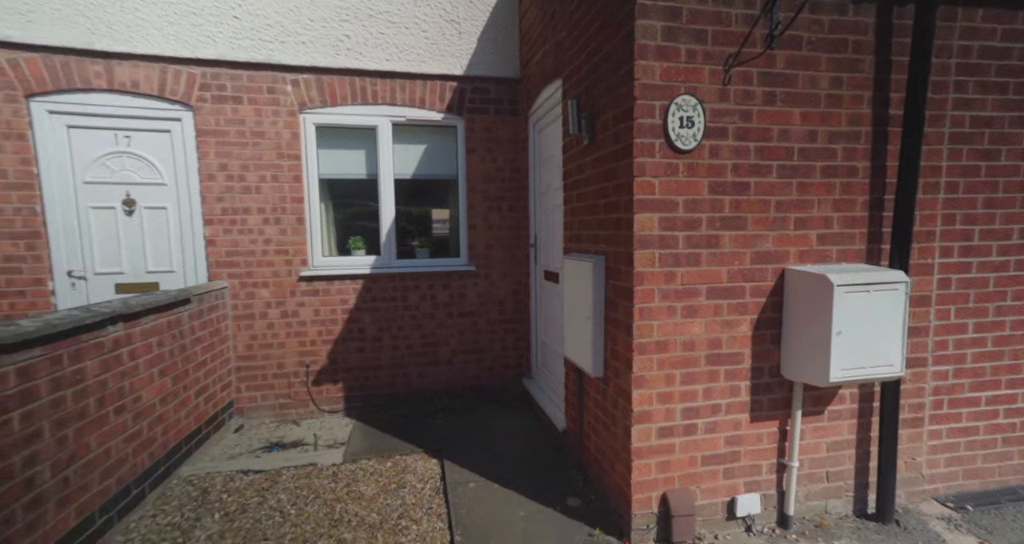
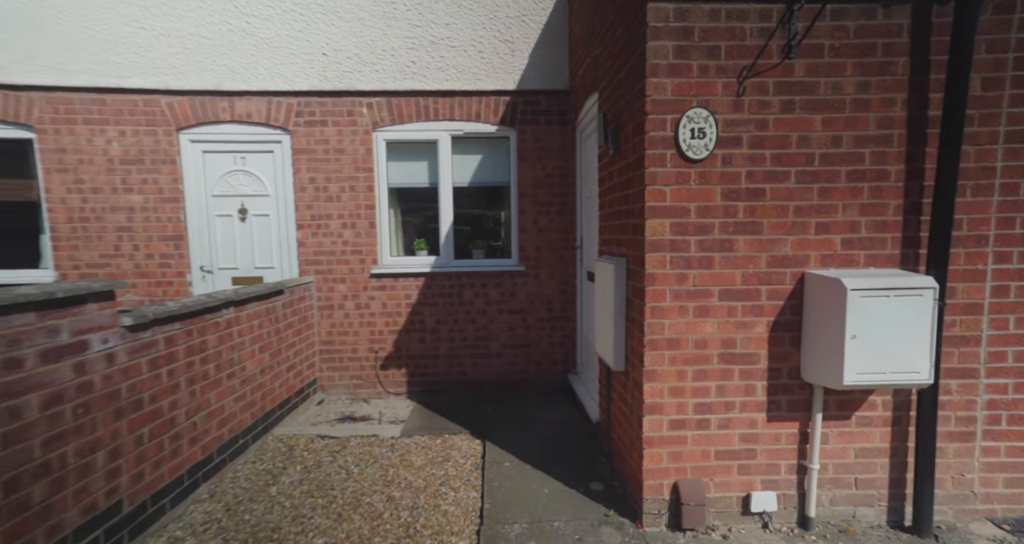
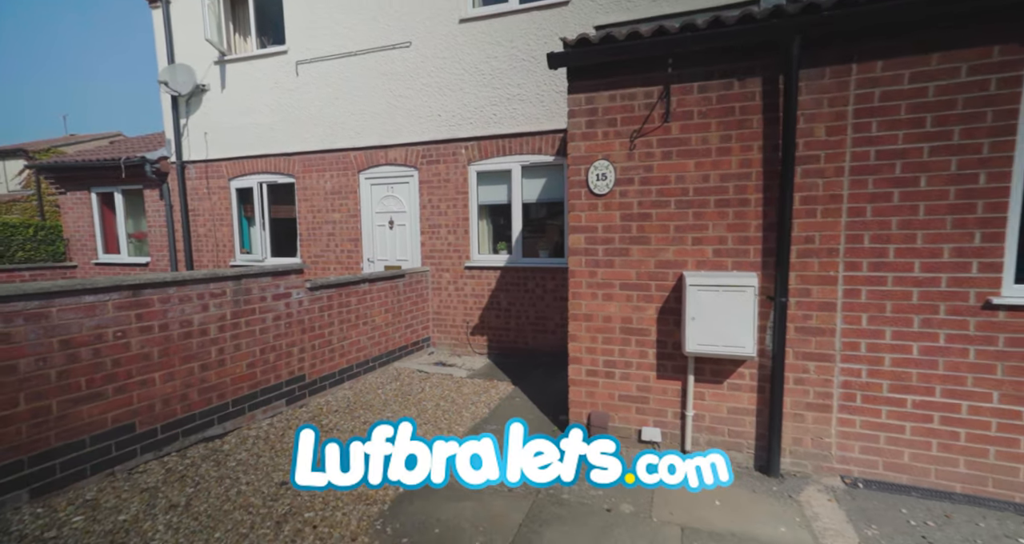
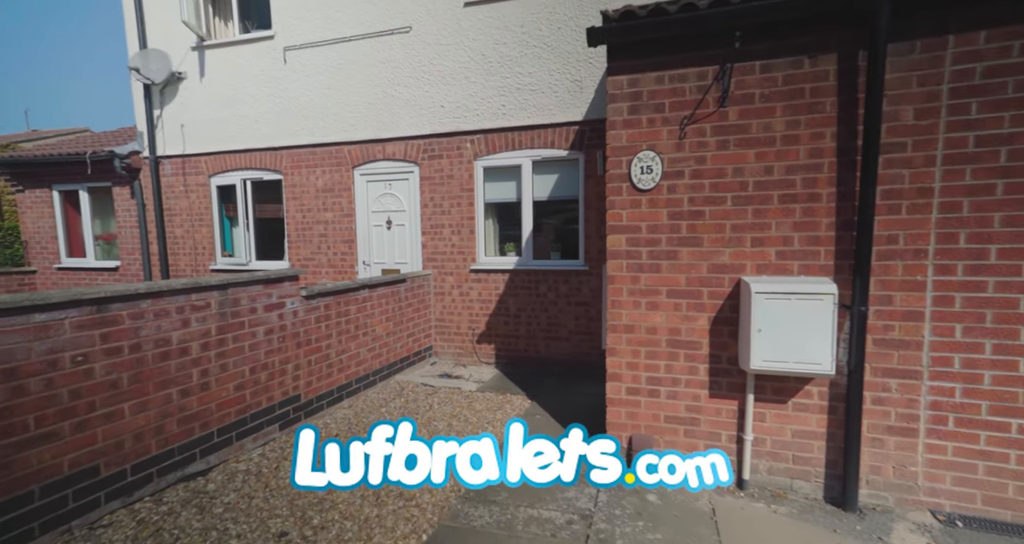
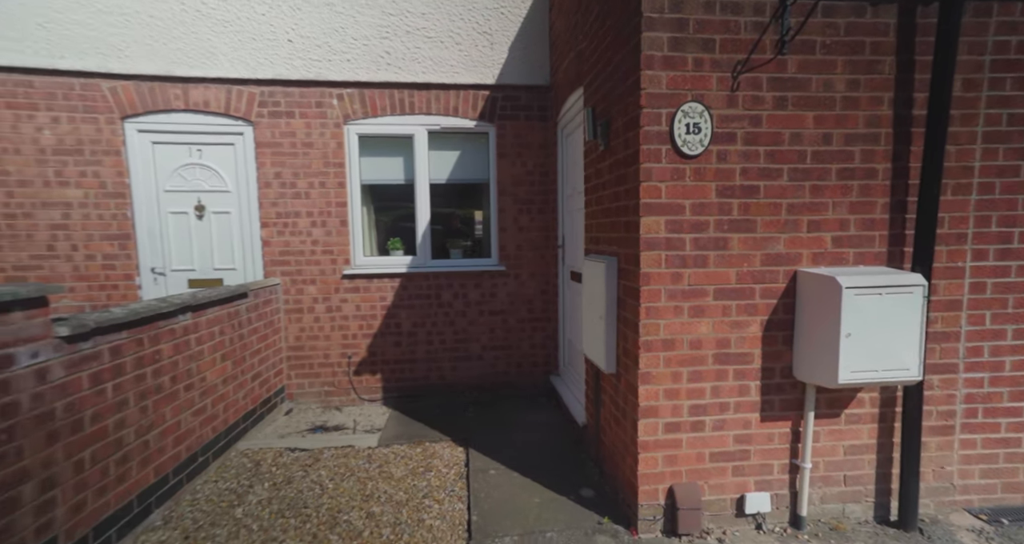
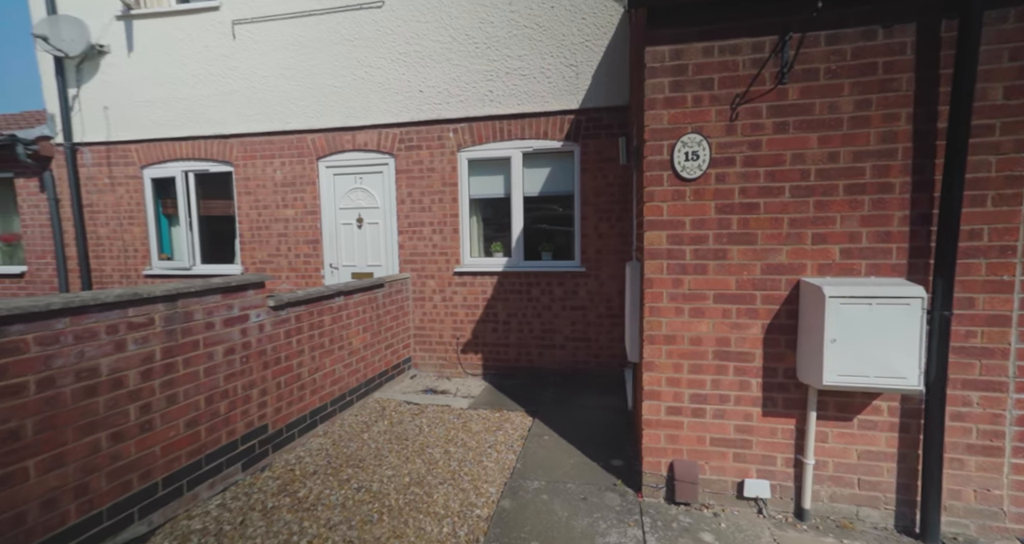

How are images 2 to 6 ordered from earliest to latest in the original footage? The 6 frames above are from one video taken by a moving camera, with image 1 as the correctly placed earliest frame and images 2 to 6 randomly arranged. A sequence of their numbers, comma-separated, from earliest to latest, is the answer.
5, 2, 6, 4, 3
